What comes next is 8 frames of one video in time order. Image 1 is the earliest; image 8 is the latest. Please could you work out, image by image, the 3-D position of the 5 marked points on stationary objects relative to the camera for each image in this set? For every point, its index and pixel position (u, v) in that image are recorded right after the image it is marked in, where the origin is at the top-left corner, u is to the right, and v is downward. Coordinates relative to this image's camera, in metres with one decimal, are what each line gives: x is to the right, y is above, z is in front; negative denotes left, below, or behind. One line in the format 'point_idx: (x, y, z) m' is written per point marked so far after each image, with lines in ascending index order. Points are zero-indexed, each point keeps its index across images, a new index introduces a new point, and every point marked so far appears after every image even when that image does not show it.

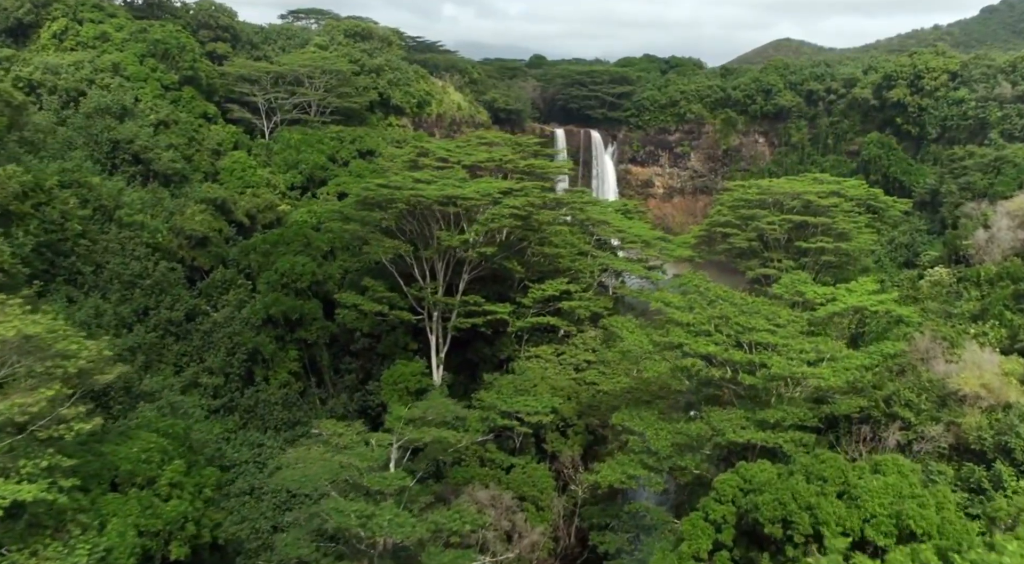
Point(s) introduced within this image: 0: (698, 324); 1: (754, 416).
0: (+3.9, -0.9, +15.6) m
1: (+4.6, -2.6, +14.3) m
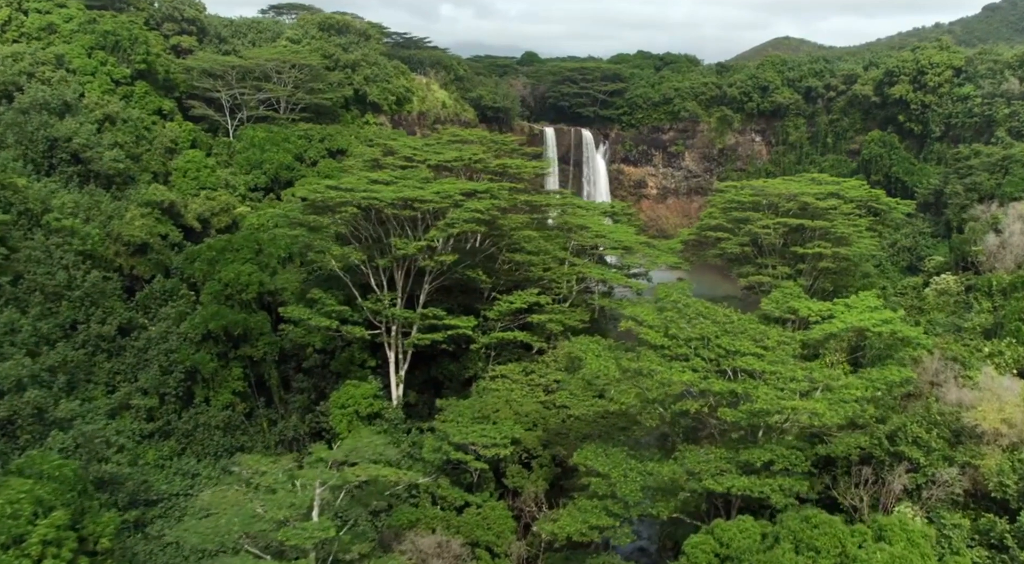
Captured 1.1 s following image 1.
0: (+2.9, -1.2, +13.6) m
1: (+3.6, -2.9, +12.2) m
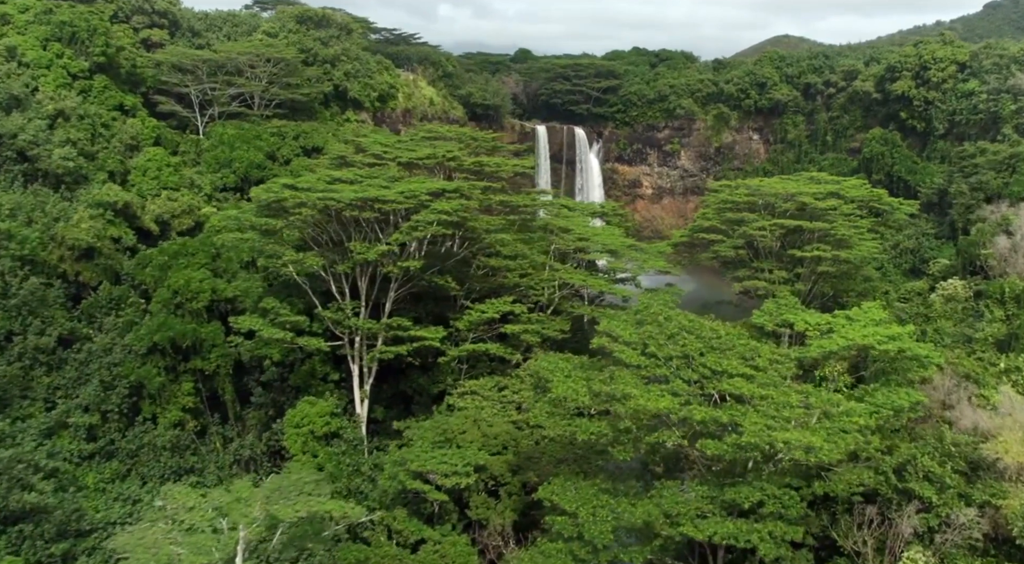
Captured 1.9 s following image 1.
0: (+2.2, -1.4, +12.0) m
1: (+2.9, -3.0, +10.6) m
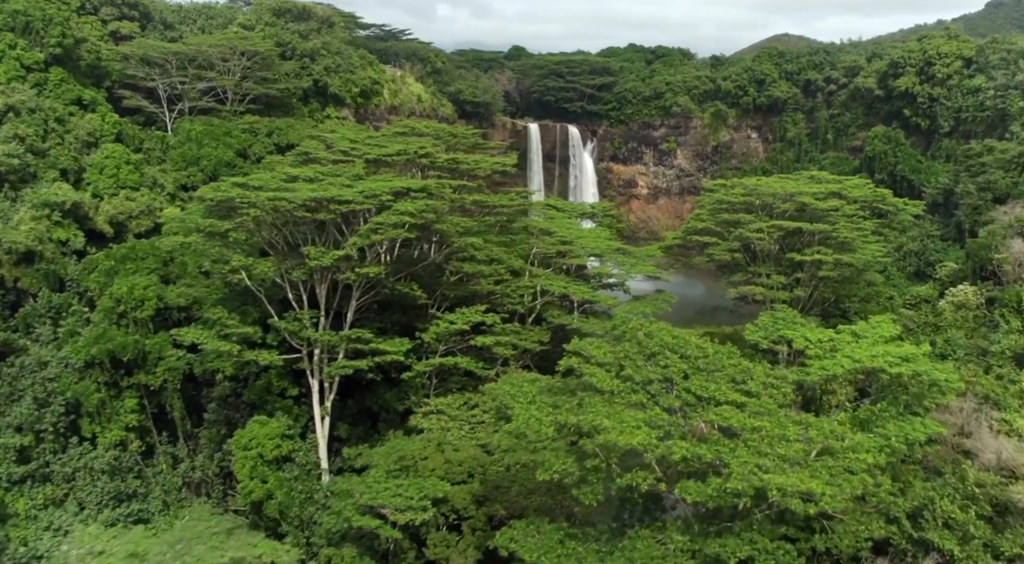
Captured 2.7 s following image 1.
0: (+1.6, -1.5, +10.4) m
1: (+2.3, -3.2, +9.0) m
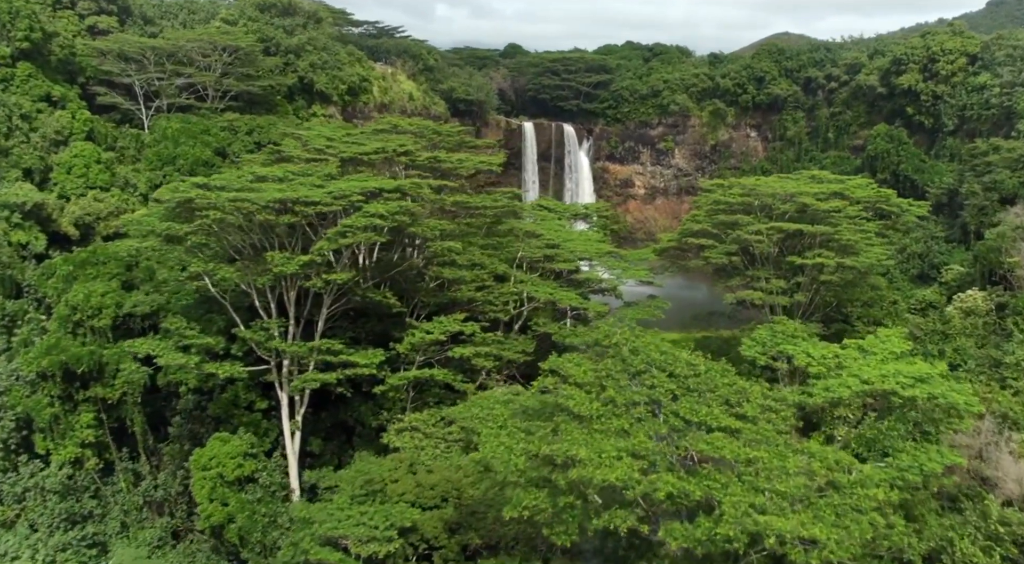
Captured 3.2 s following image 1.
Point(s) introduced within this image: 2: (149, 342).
0: (+1.2, -1.7, +9.3) m
1: (+1.9, -3.3, +7.9) m
2: (-7.5, -1.2, +15.6) m
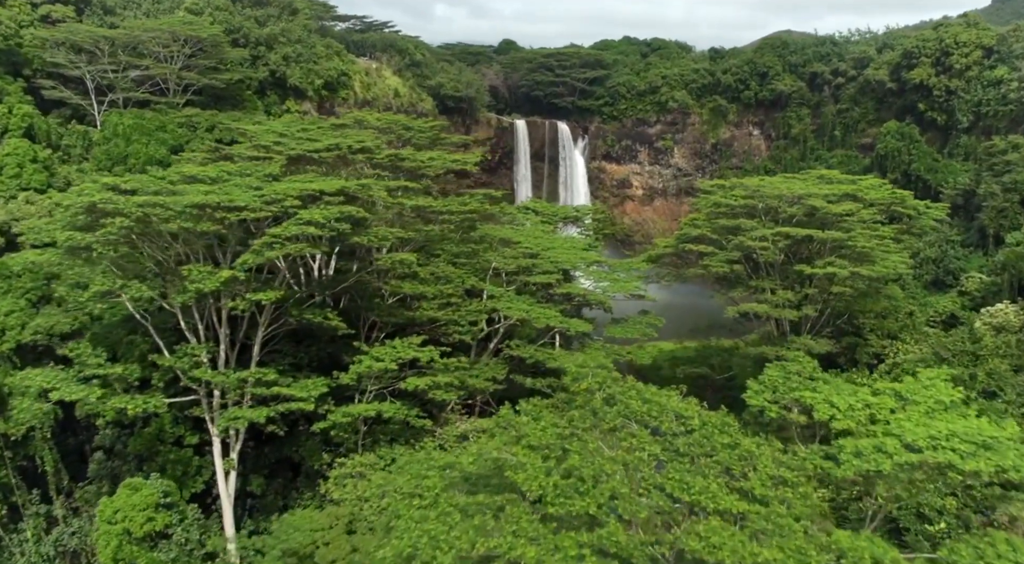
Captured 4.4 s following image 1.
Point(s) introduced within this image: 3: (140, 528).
0: (+0.5, -2.0, +7.0) m
1: (+1.3, -3.7, +5.6) m
2: (-8.1, -1.6, +13.3) m
3: (-6.1, -4.0, +12.4) m
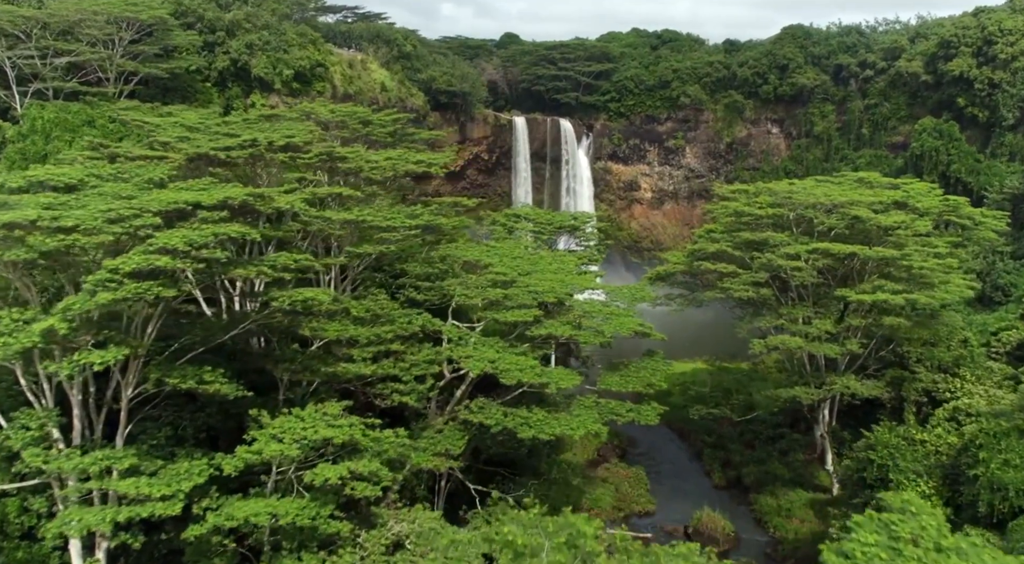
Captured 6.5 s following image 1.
0: (-0.2, -2.6, +3.3) m
1: (+0.5, -4.3, +1.9) m
2: (-8.8, -2.2, +9.6) m
3: (-6.7, -4.6, +8.7) m
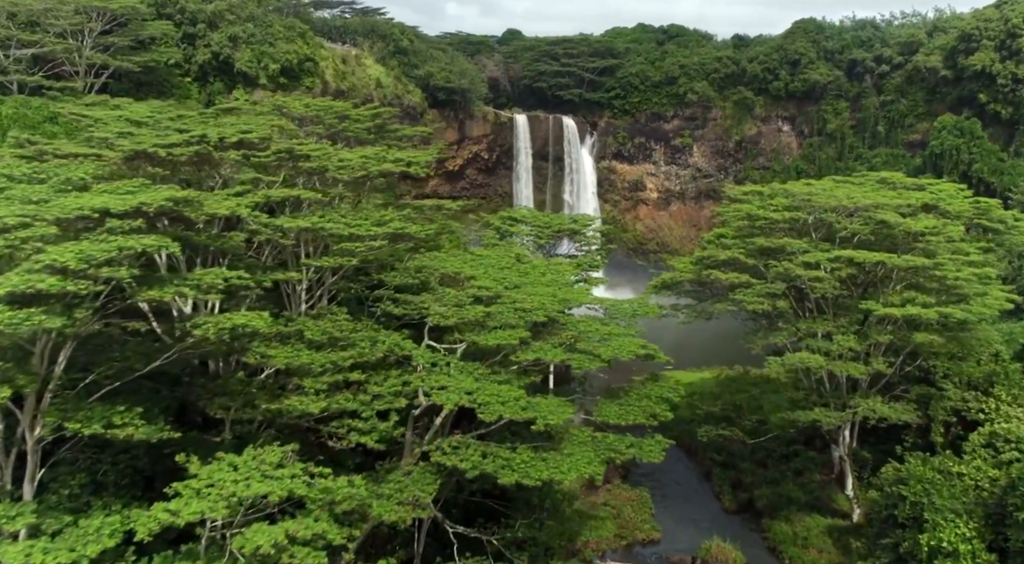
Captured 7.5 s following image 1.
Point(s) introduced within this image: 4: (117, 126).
0: (-0.5, -2.9, +1.6) m
1: (+0.2, -4.6, +0.3) m
2: (-9.0, -2.4, +8.1) m
3: (-7.0, -4.9, +7.1) m
4: (-6.5, +2.6, +12.5) m
